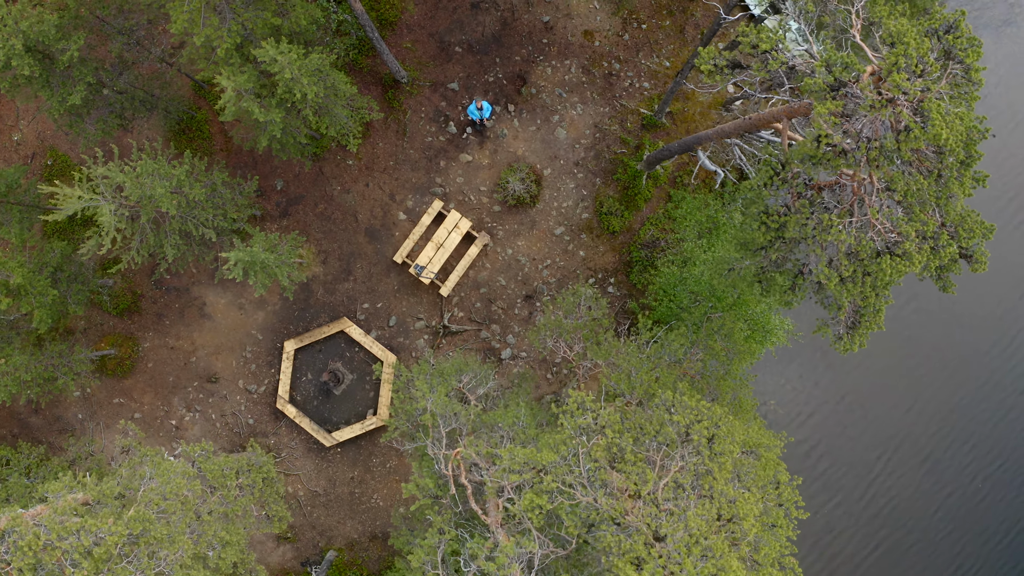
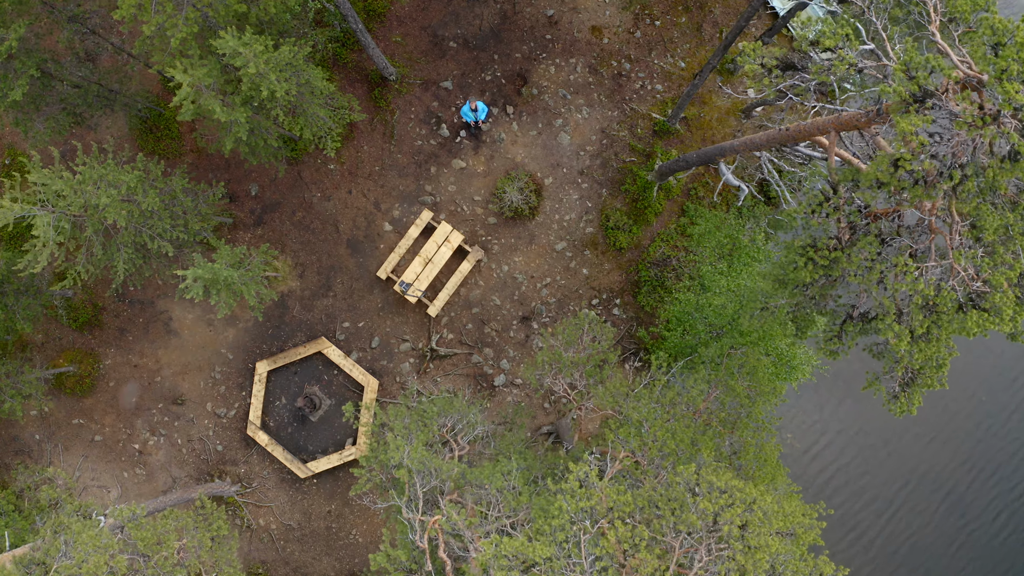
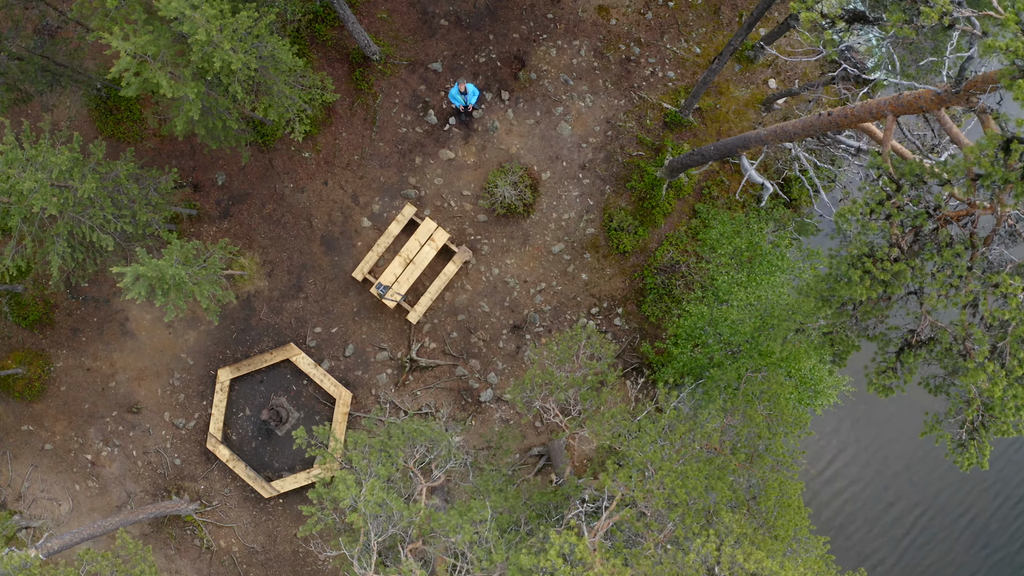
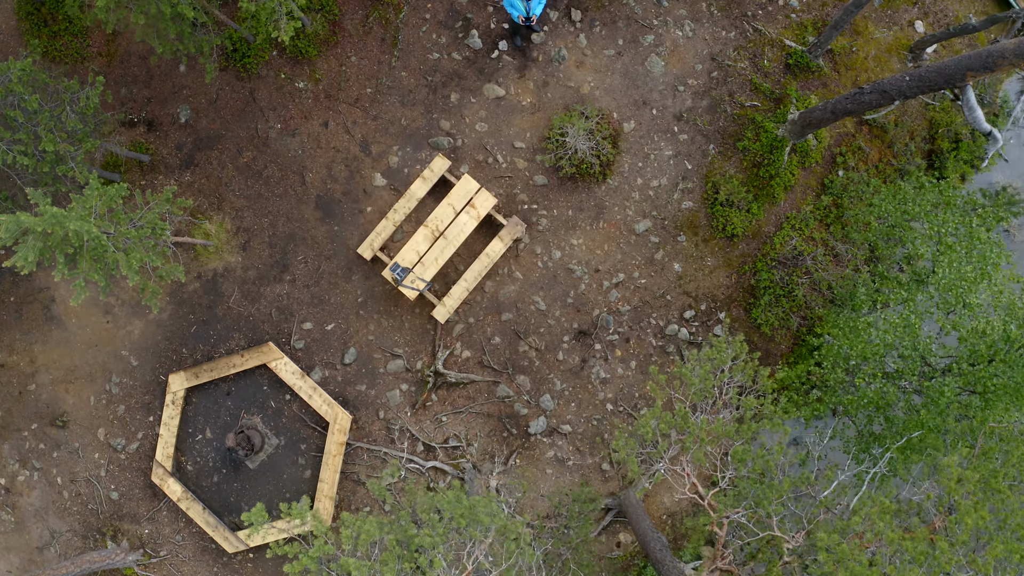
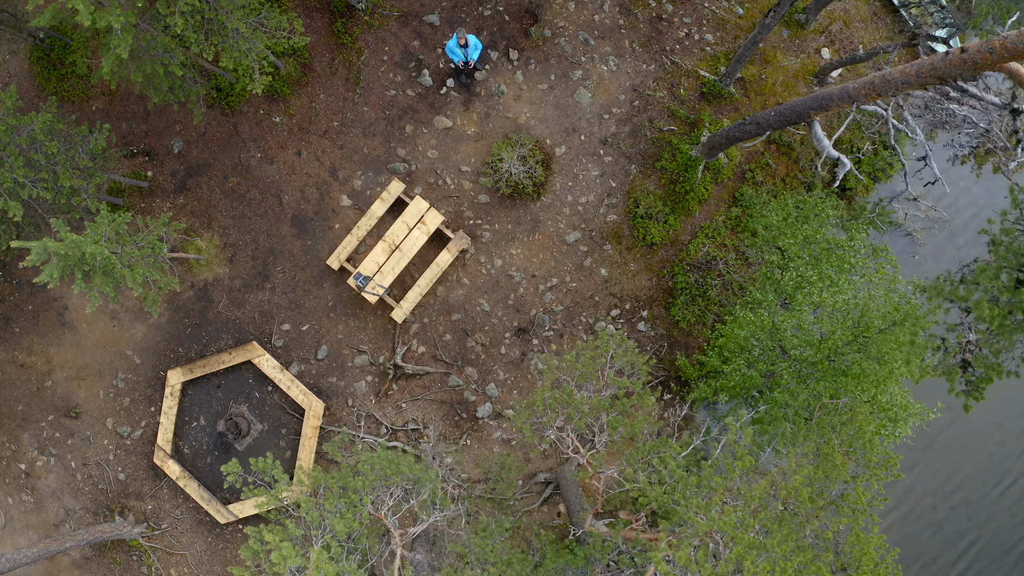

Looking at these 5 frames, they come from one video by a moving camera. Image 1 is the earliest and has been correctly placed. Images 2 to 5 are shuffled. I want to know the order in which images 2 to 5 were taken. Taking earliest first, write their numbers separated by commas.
2, 3, 5, 4
